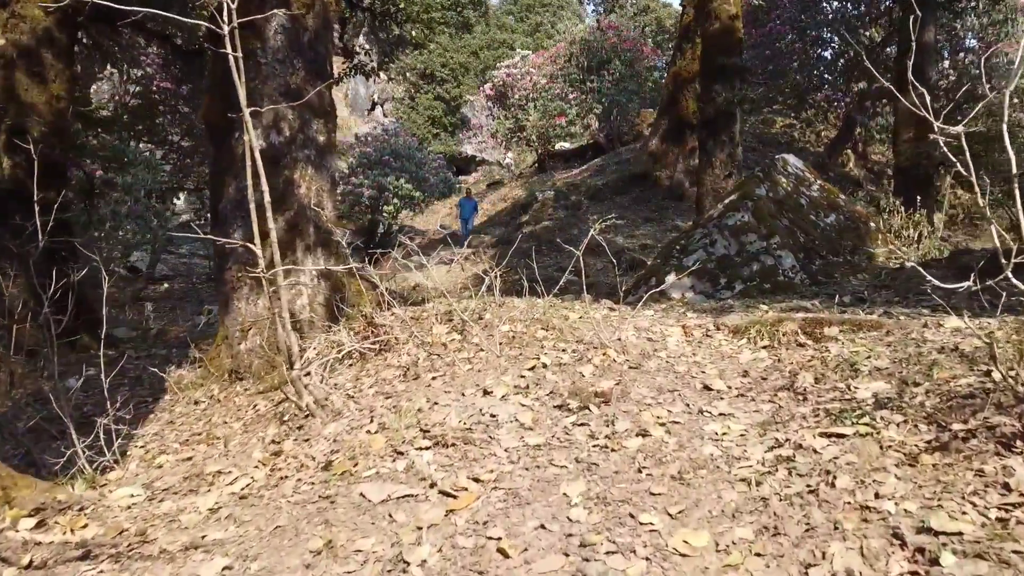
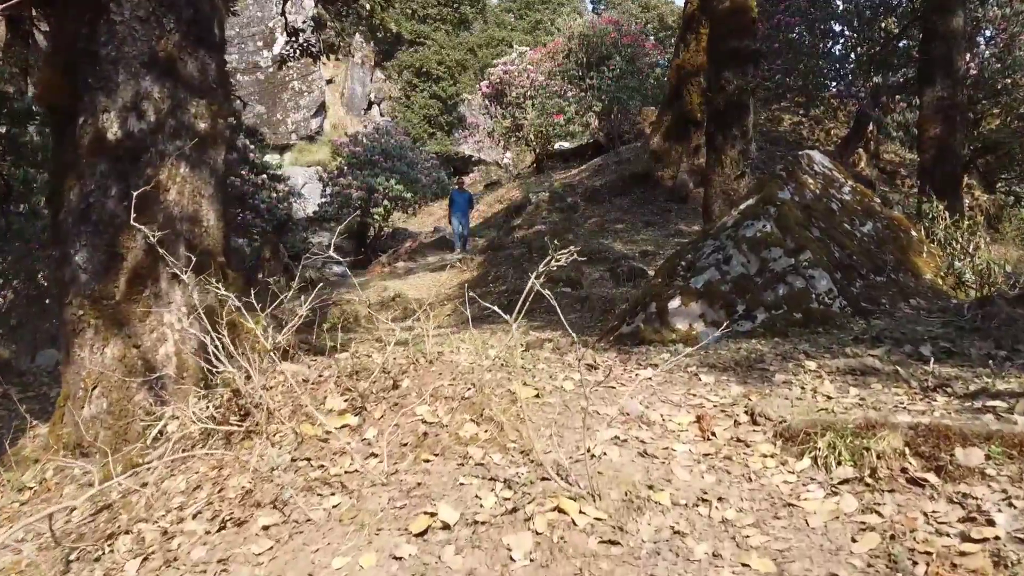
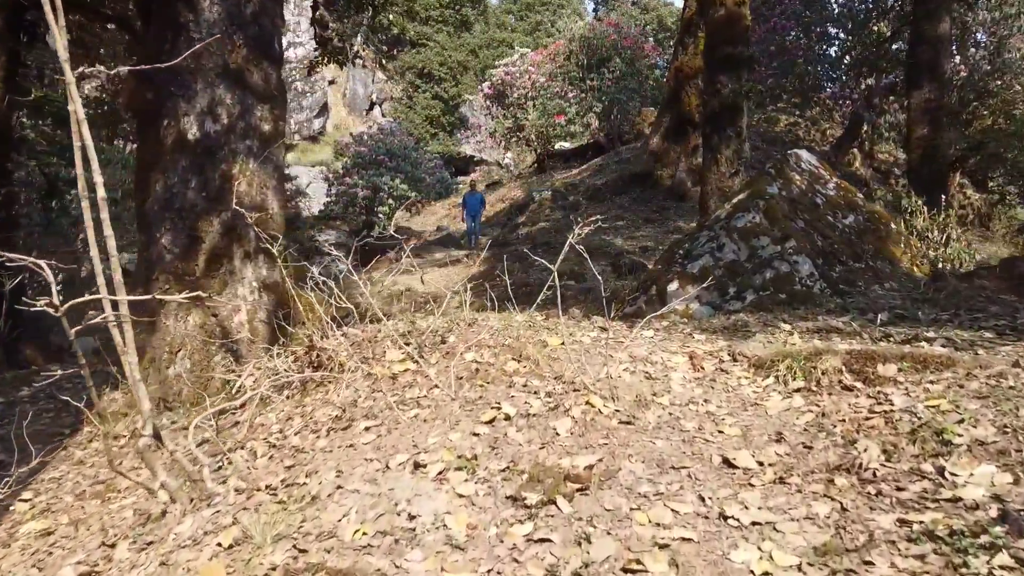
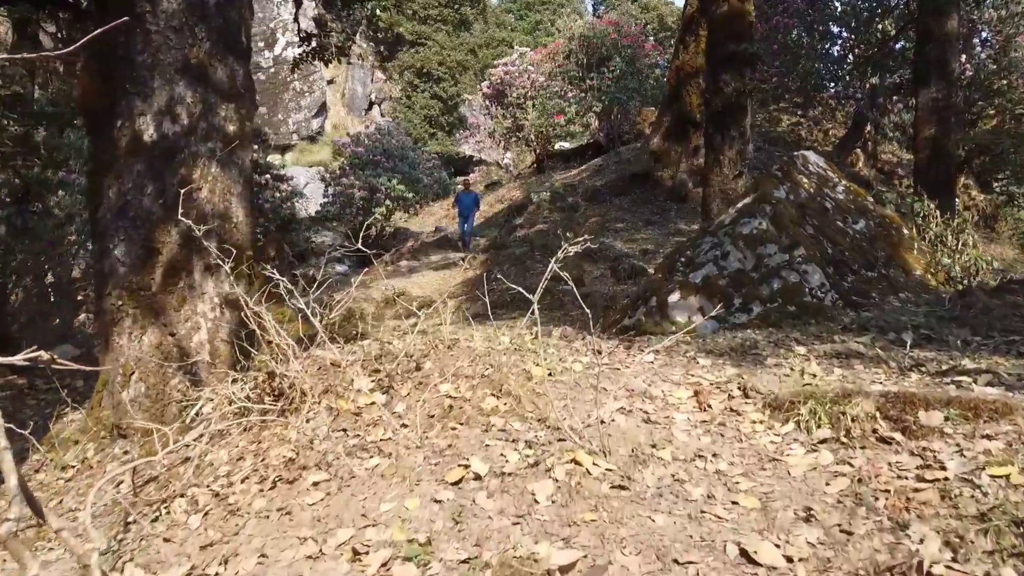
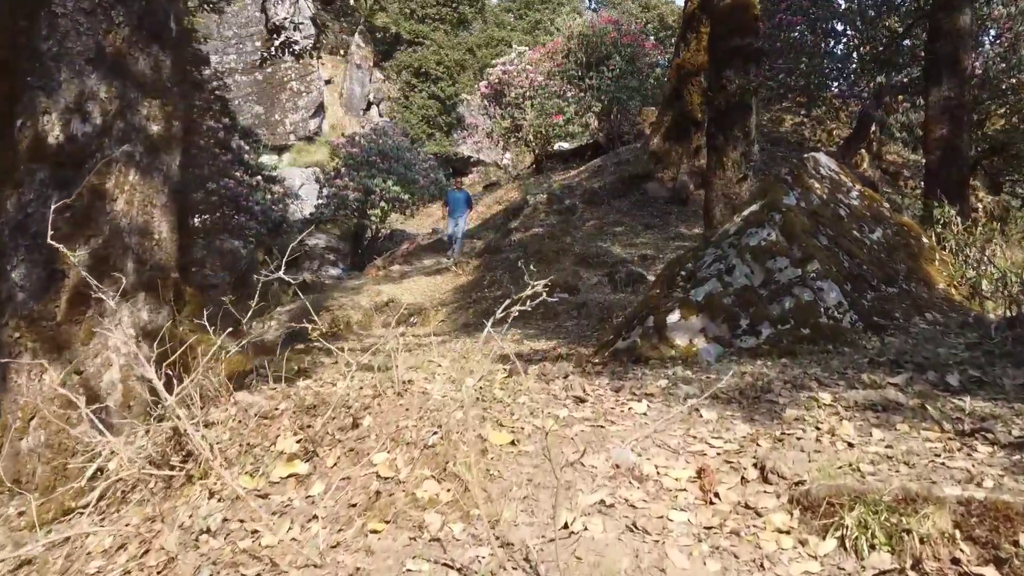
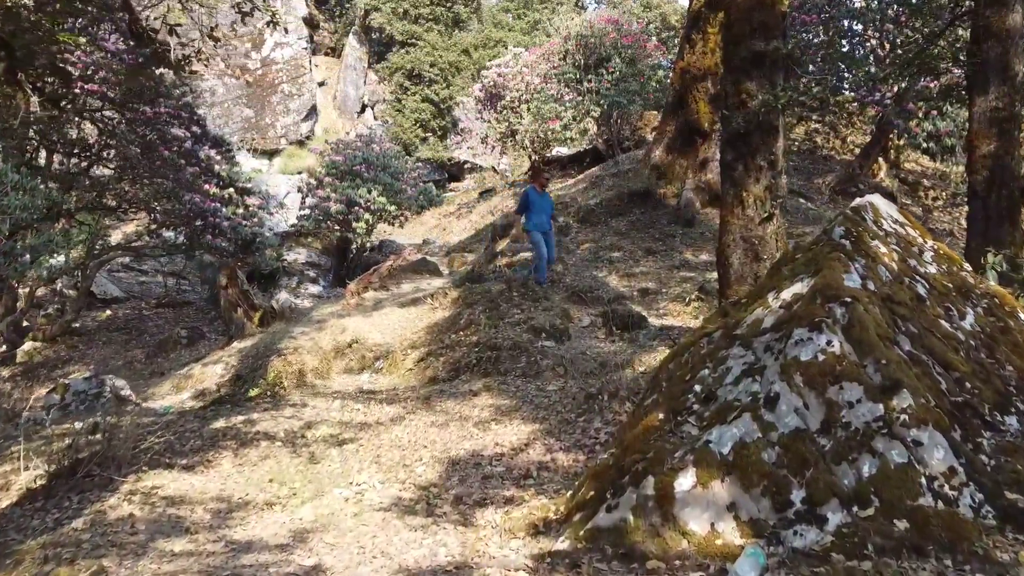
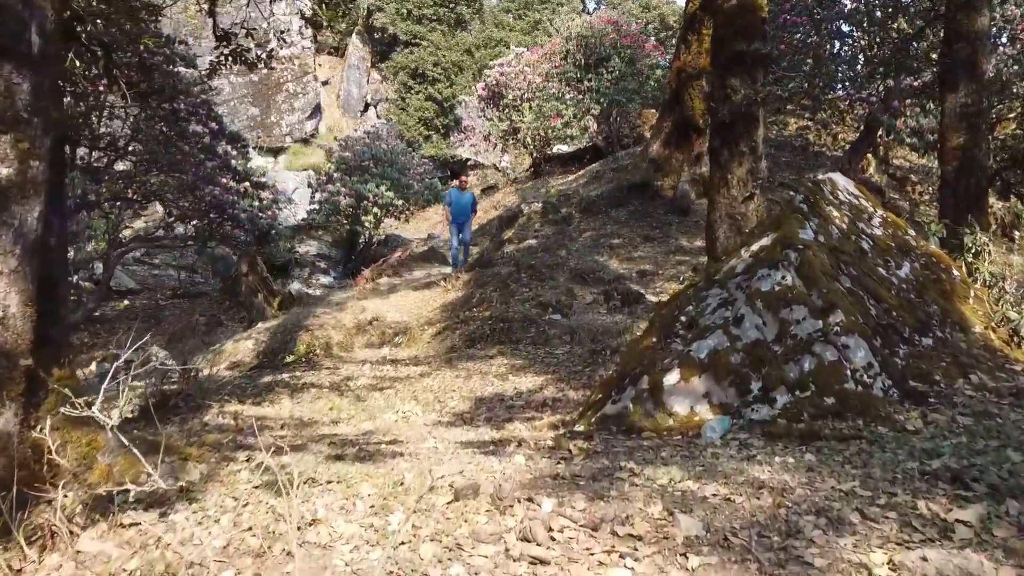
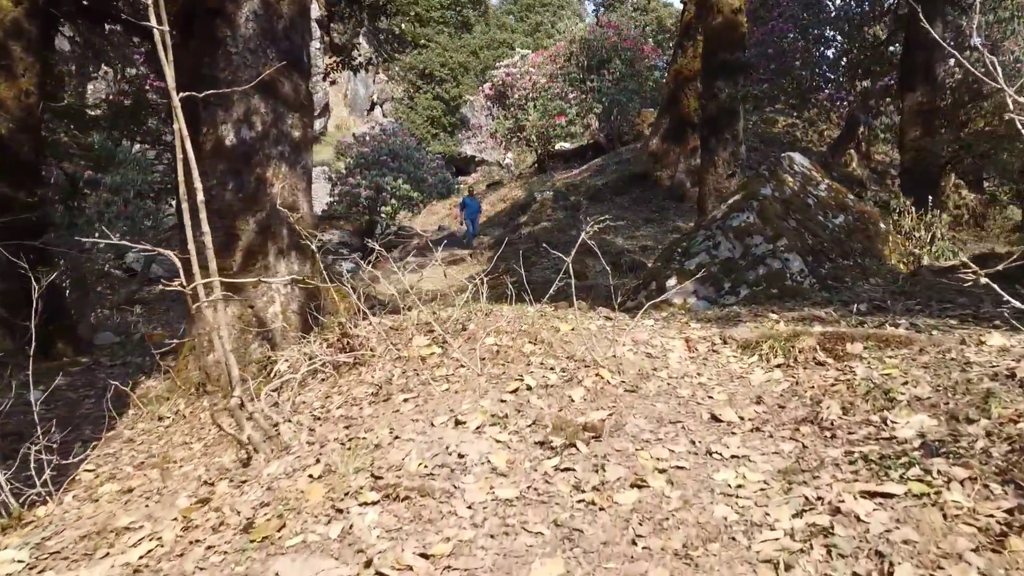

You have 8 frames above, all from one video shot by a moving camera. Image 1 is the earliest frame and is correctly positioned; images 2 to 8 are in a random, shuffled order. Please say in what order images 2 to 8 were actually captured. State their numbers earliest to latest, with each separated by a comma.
8, 3, 4, 2, 5, 7, 6
